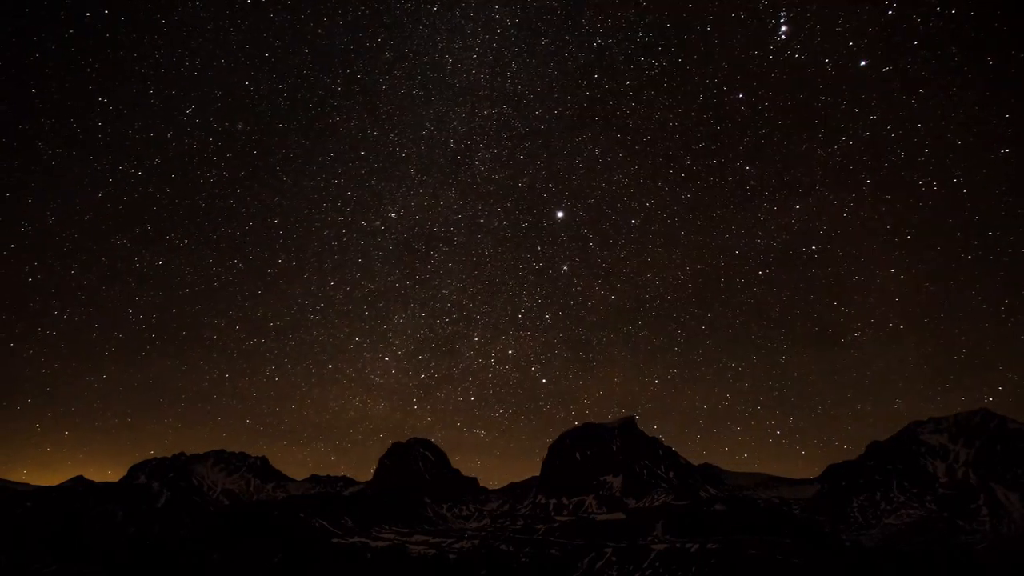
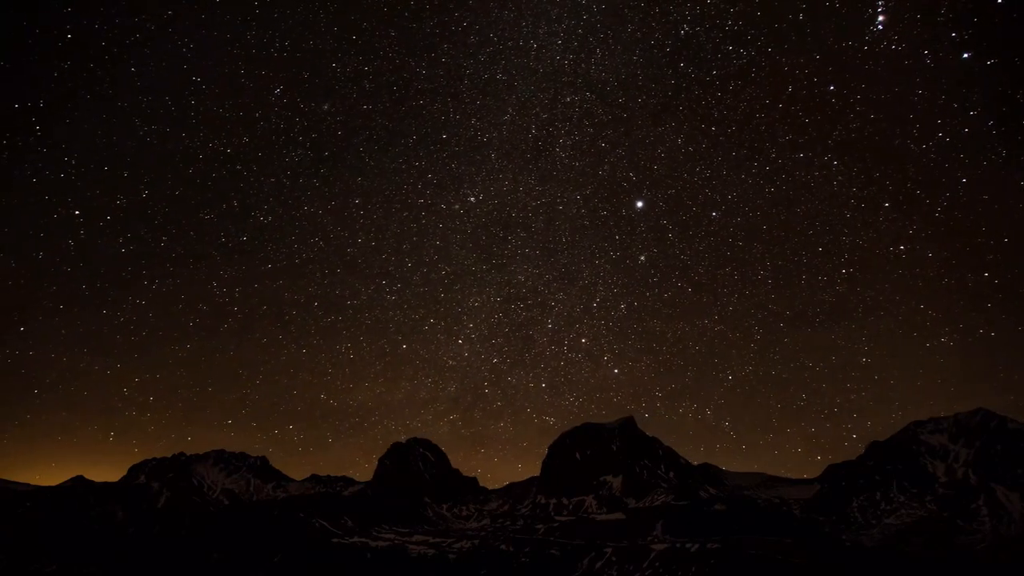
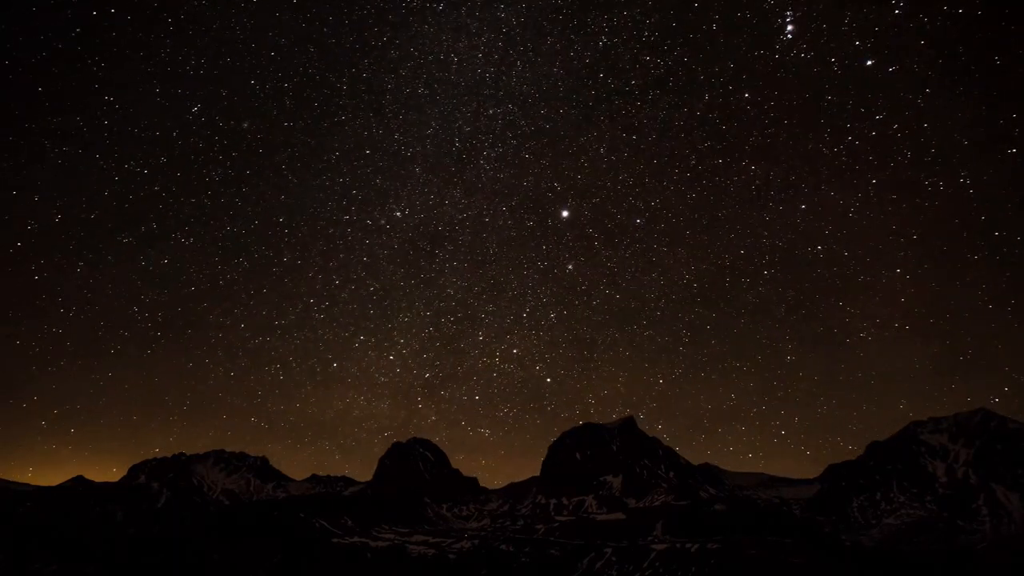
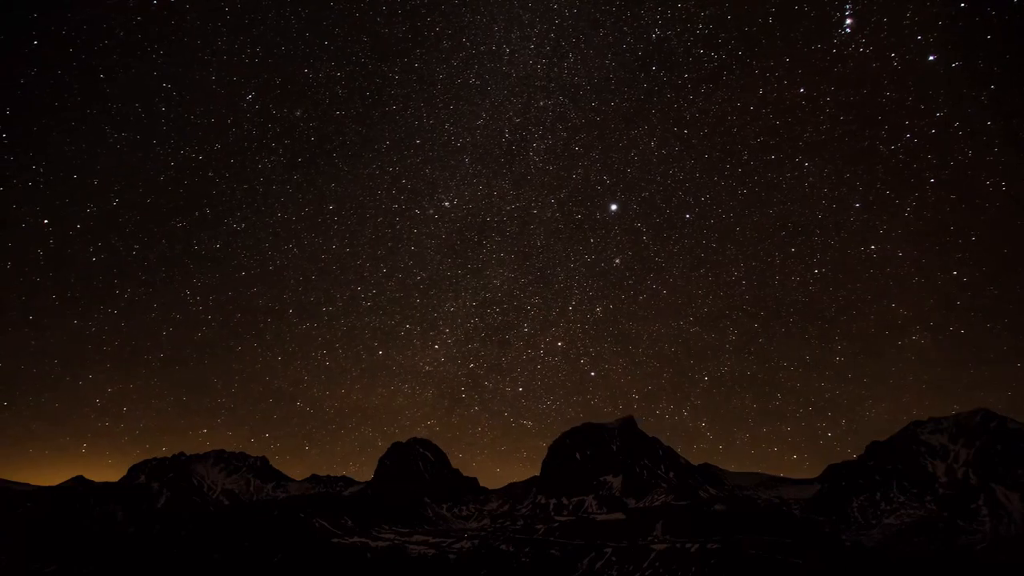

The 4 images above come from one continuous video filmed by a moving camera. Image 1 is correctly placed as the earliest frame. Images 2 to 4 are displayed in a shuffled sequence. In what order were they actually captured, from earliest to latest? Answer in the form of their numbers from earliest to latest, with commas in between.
4, 3, 2
